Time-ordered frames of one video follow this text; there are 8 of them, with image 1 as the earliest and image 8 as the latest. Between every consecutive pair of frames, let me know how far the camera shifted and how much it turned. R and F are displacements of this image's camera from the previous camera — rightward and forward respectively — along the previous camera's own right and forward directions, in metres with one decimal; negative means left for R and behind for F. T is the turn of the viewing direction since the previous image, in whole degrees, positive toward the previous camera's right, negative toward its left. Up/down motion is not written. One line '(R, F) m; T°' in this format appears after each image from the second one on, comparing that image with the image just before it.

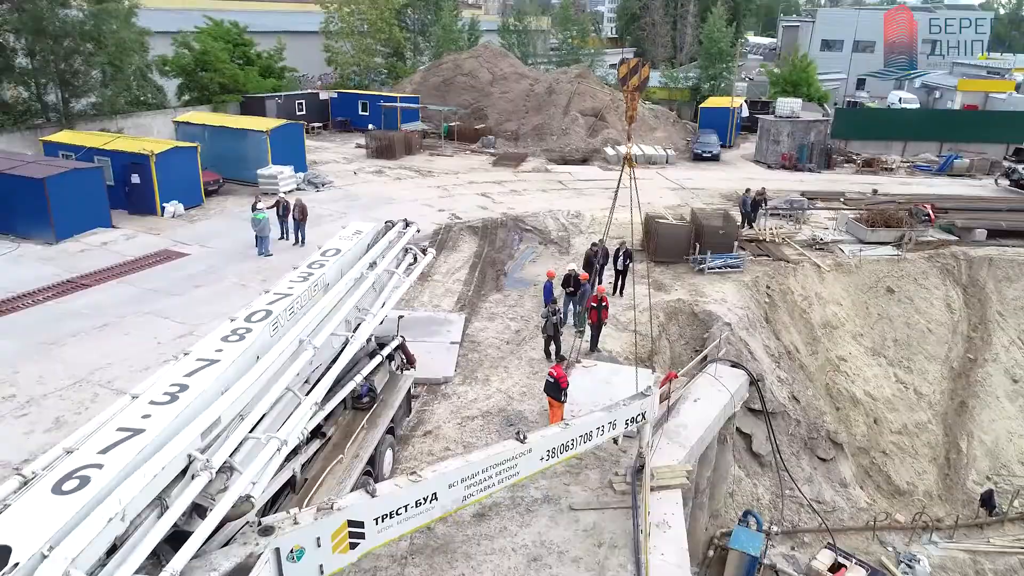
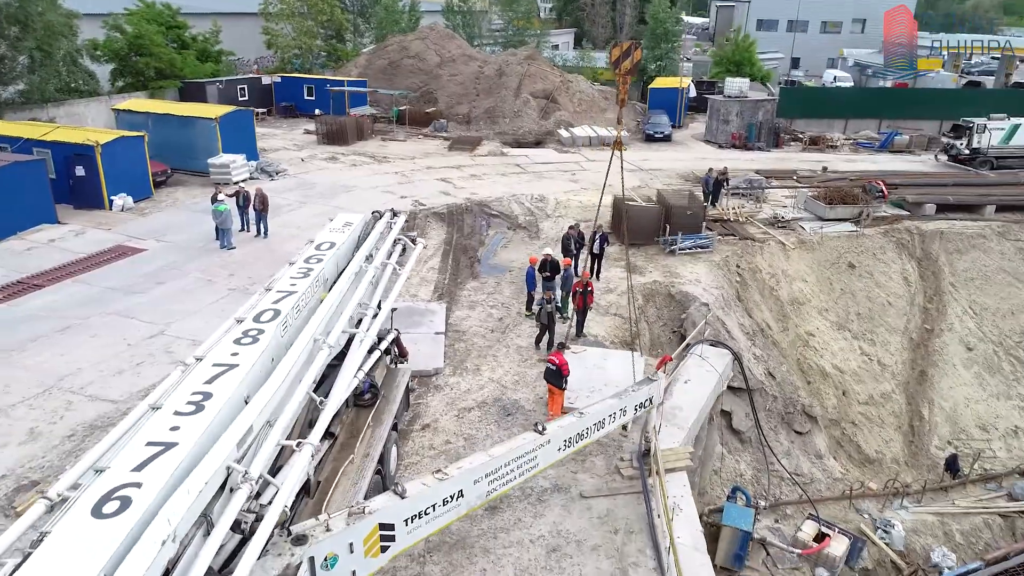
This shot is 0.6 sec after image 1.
(-0.7, +0.1) m; +5°
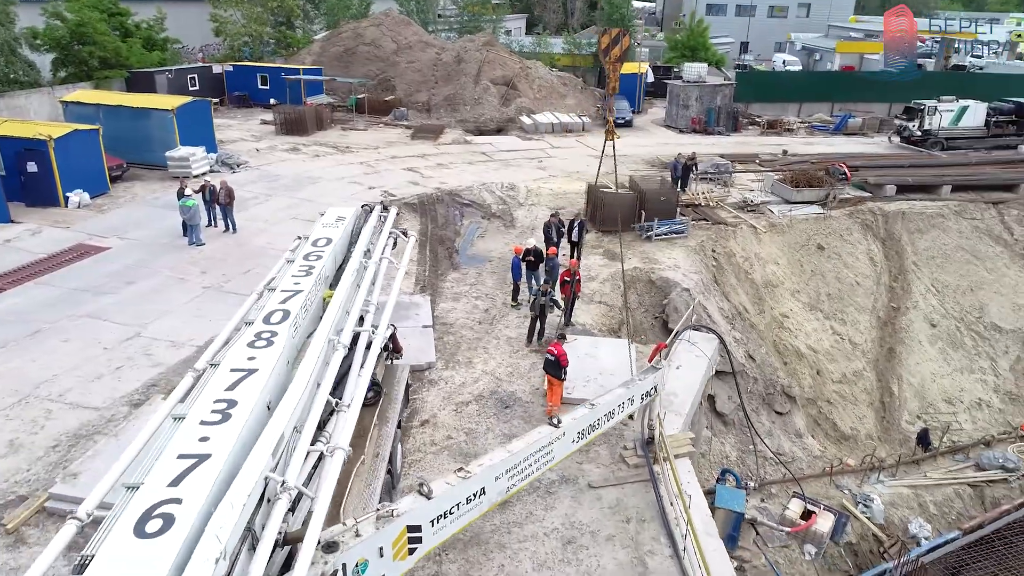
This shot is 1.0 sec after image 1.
(-0.6, +0.1) m; +4°
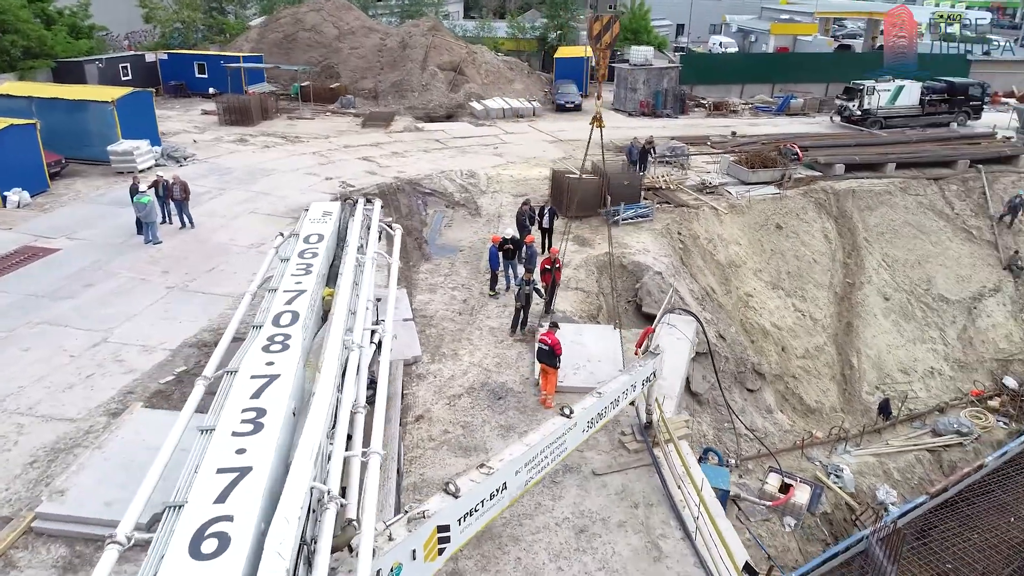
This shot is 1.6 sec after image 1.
(-0.6, +0.1) m; +5°
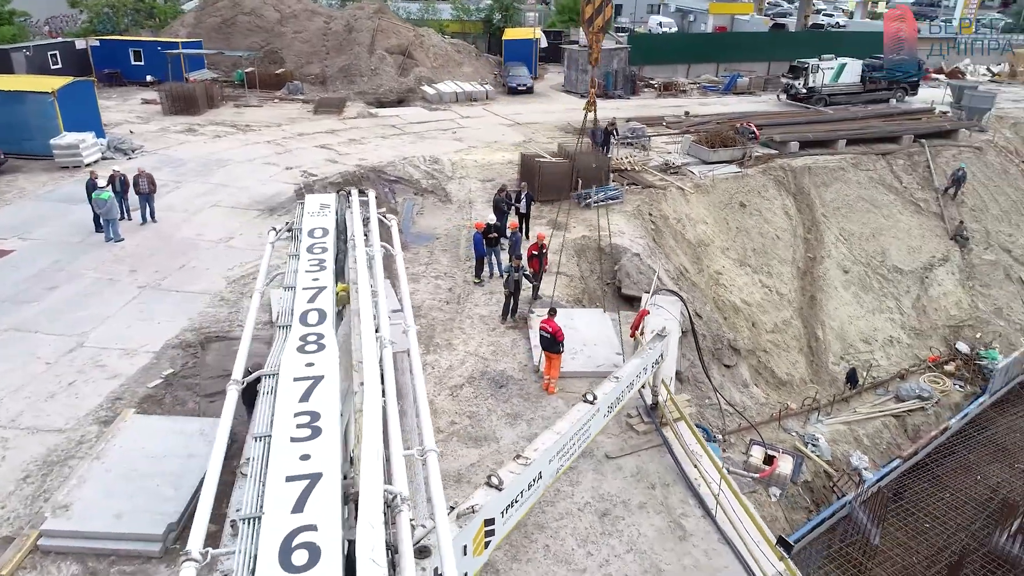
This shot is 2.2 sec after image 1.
(-0.7, +0.1) m; +5°
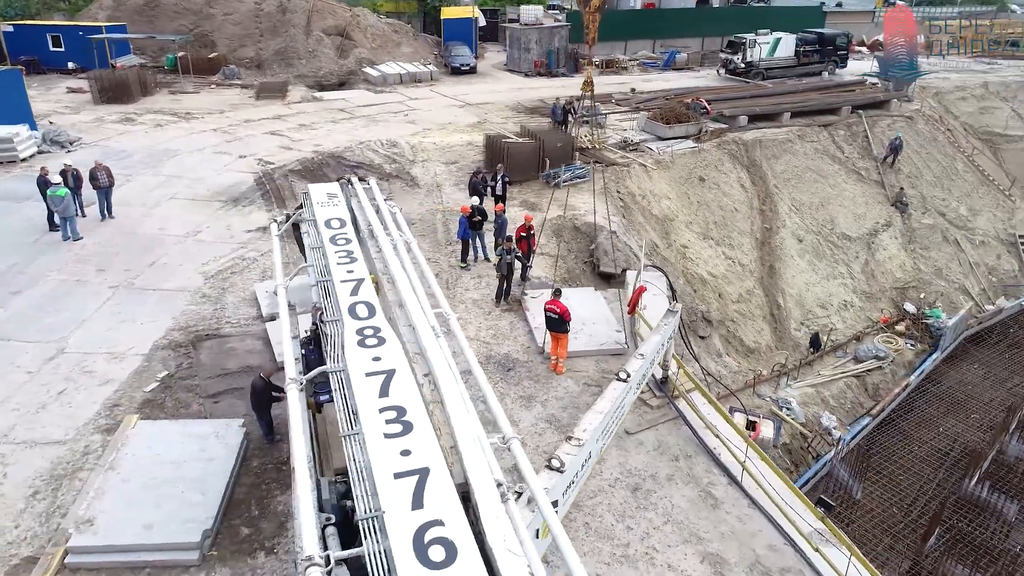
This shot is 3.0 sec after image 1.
(-1.0, 0.0) m; +5°
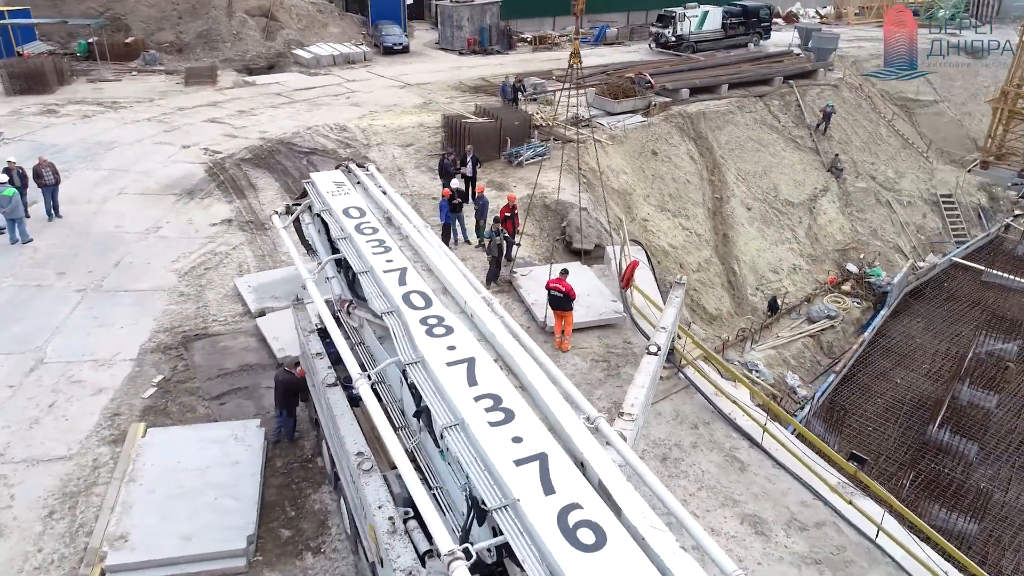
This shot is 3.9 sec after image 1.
(-1.1, +0.1) m; +6°
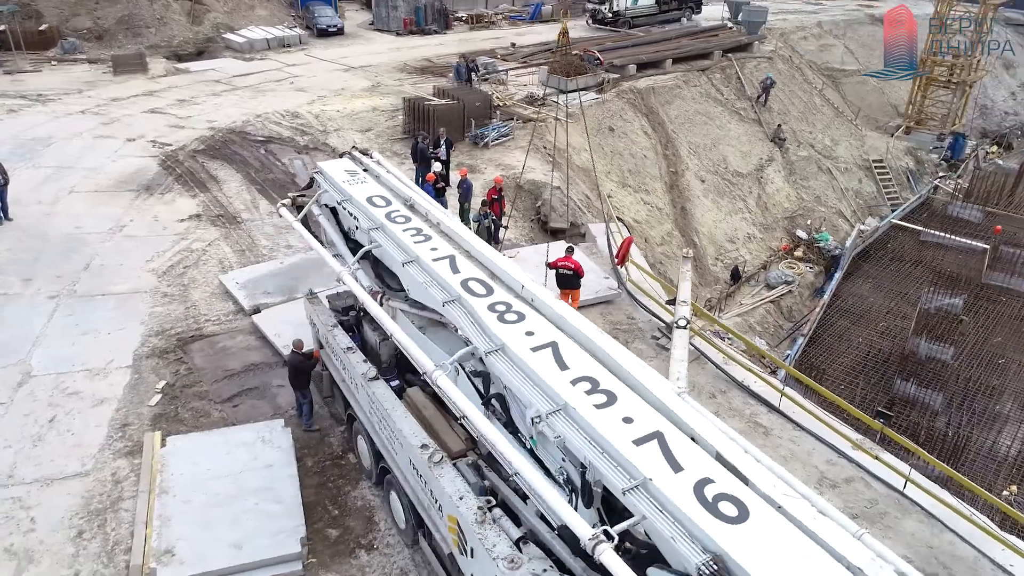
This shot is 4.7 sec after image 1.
(-1.0, +0.1) m; +6°
